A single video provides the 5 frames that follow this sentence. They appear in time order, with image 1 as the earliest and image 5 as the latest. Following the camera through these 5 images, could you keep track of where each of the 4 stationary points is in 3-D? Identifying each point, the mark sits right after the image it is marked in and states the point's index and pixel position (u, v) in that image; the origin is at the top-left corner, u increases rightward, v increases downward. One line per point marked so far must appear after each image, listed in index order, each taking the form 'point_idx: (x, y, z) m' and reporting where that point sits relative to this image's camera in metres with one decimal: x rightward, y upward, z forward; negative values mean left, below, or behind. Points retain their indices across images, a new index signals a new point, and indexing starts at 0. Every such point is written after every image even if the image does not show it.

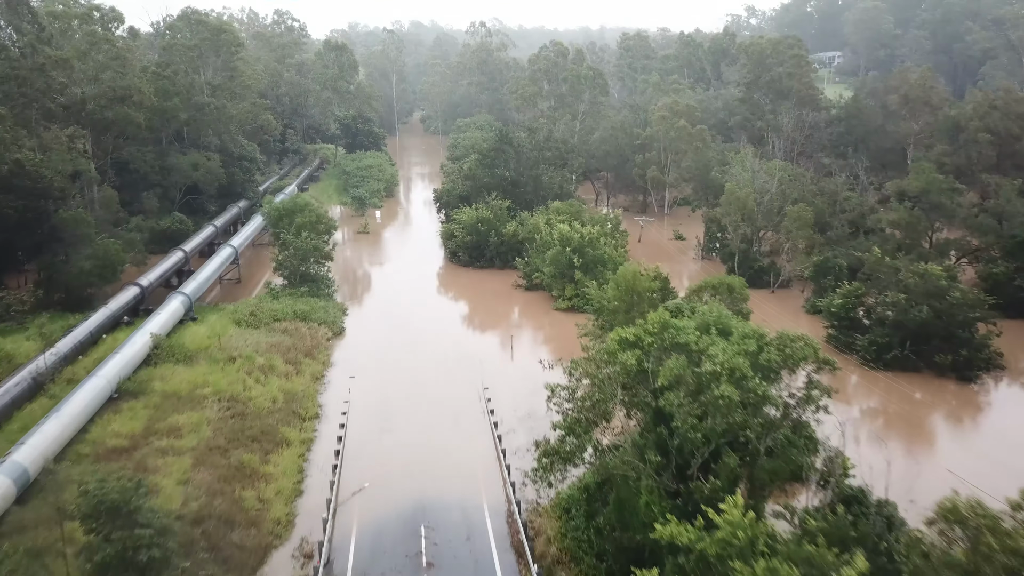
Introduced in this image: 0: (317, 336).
0: (-4.4, -1.1, +19.4) m
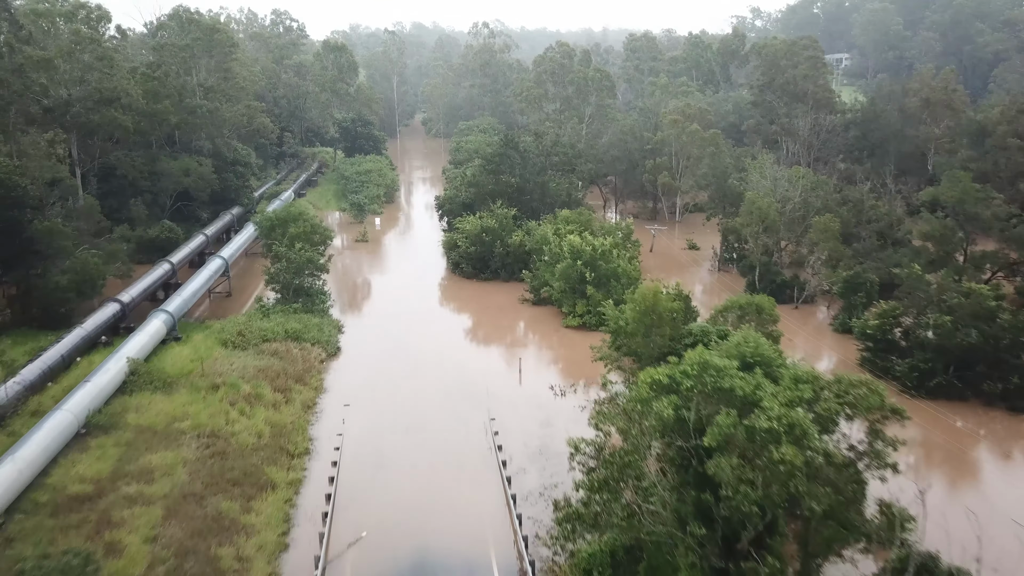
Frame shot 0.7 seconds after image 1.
0: (-4.3, -1.5, +17.9) m
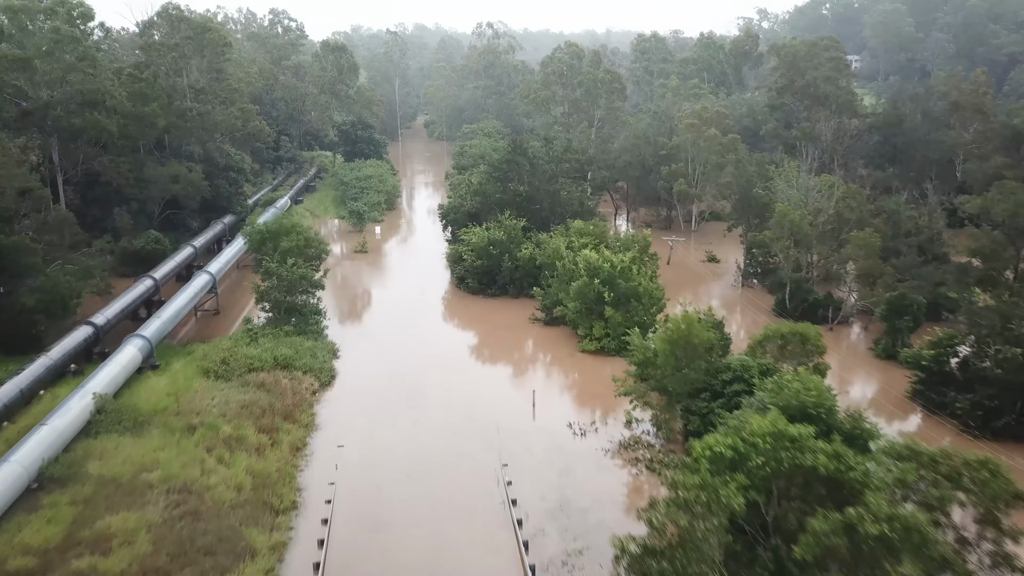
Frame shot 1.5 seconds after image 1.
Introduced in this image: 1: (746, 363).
0: (-4.0, -1.9, +16.2) m
1: (+3.7, -1.2, +13.7) m
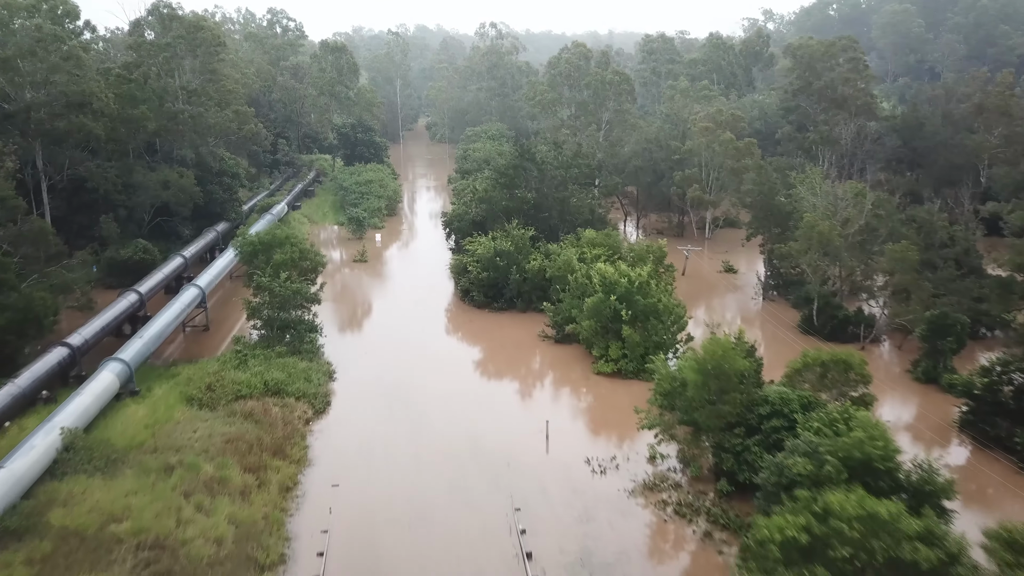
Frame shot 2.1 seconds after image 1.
0: (-3.8, -2.2, +14.8) m
1: (+3.9, -1.5, +12.4) m
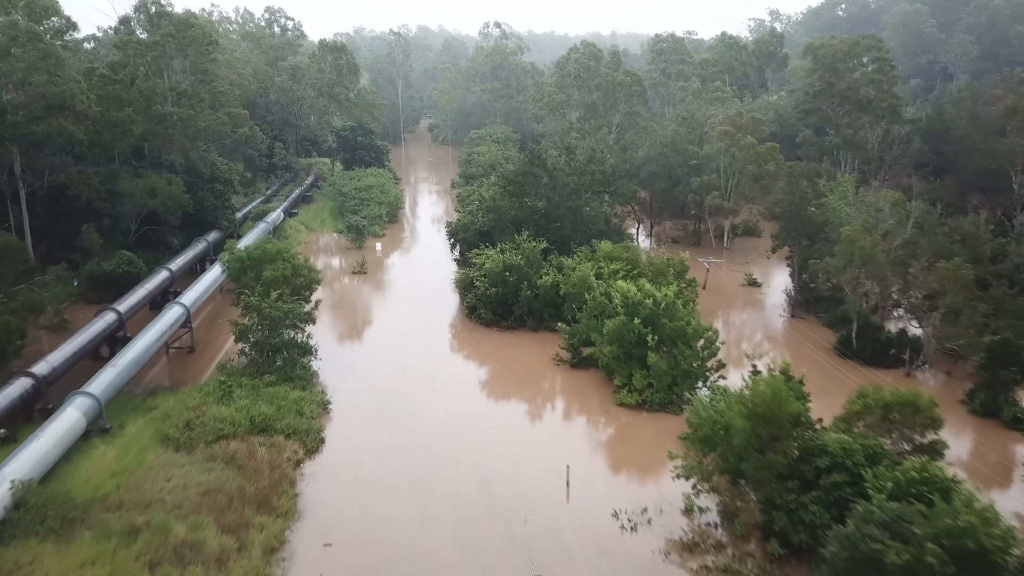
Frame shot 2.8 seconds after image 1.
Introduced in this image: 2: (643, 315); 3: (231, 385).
0: (-3.6, -2.7, +13.2) m
1: (+4.2, -2.0, +10.7) m
2: (+2.5, -0.5, +16.4) m
3: (-5.2, -1.8, +15.8) m
